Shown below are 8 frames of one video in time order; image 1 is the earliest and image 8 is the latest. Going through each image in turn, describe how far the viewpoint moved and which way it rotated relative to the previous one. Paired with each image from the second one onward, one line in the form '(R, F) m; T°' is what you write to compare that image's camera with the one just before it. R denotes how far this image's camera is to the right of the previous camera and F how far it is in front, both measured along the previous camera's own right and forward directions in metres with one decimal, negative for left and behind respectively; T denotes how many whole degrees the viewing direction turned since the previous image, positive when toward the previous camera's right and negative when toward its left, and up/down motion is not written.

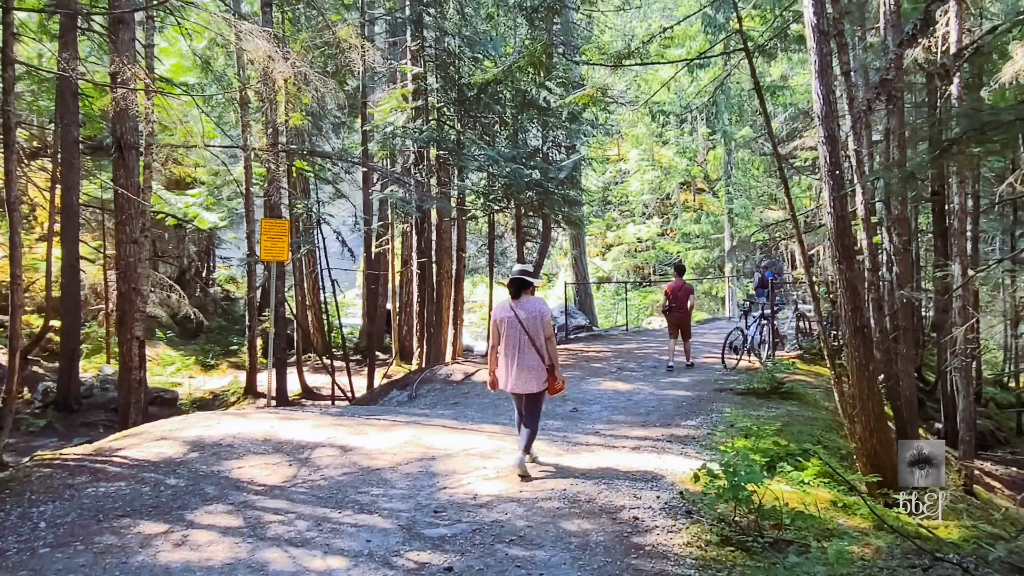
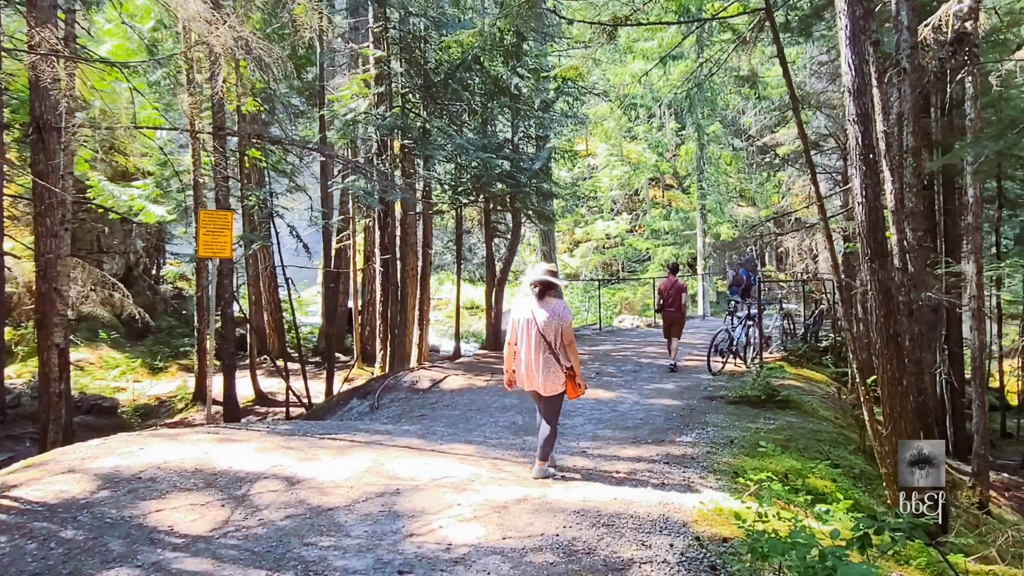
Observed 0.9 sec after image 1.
(-0.1, +0.8) m; +3°
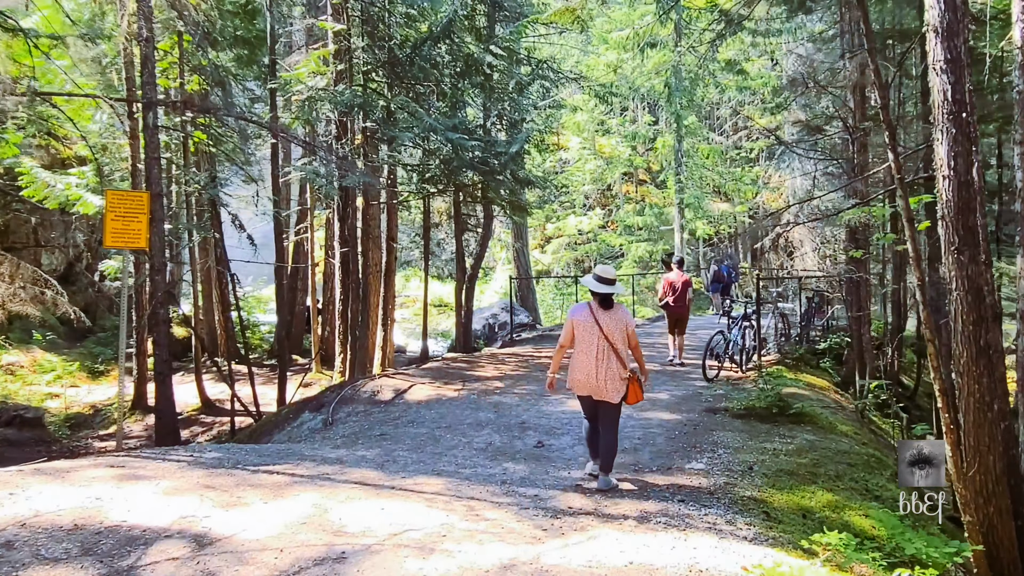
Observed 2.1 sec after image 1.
(-0.1, +1.0) m; +2°
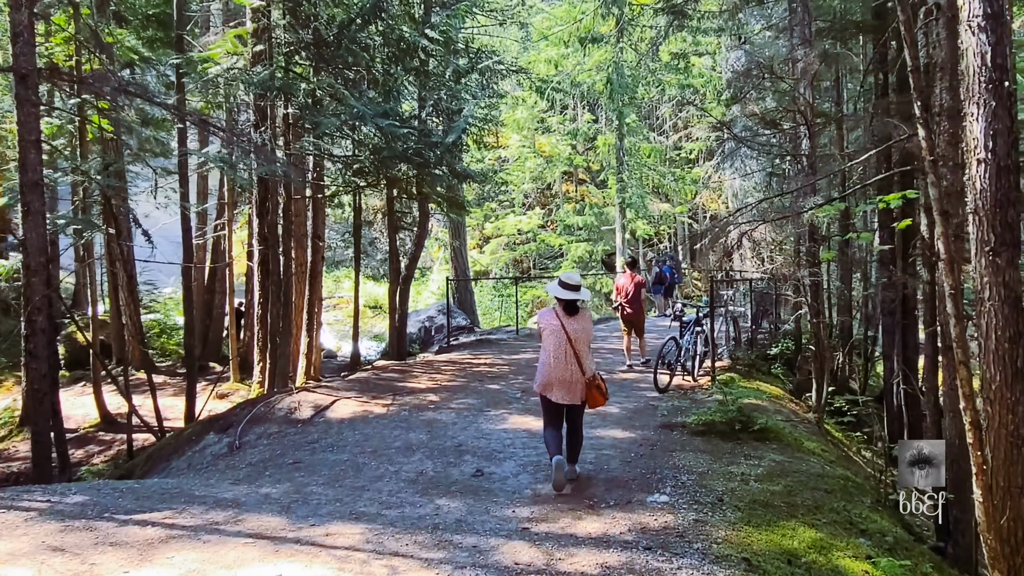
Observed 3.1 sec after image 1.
(0.0, +0.8) m; +5°
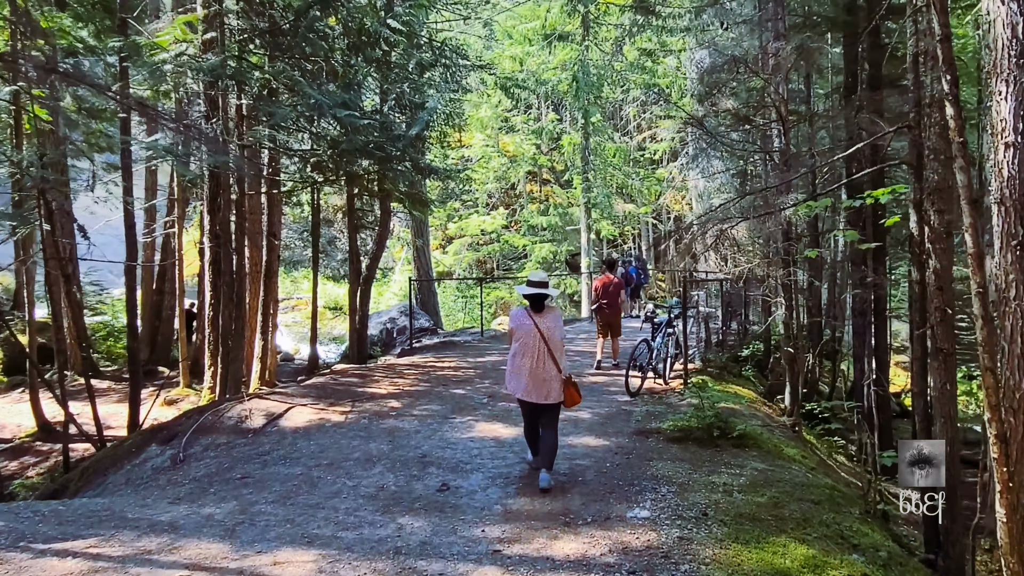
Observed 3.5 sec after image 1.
(0.0, +0.4) m; +3°
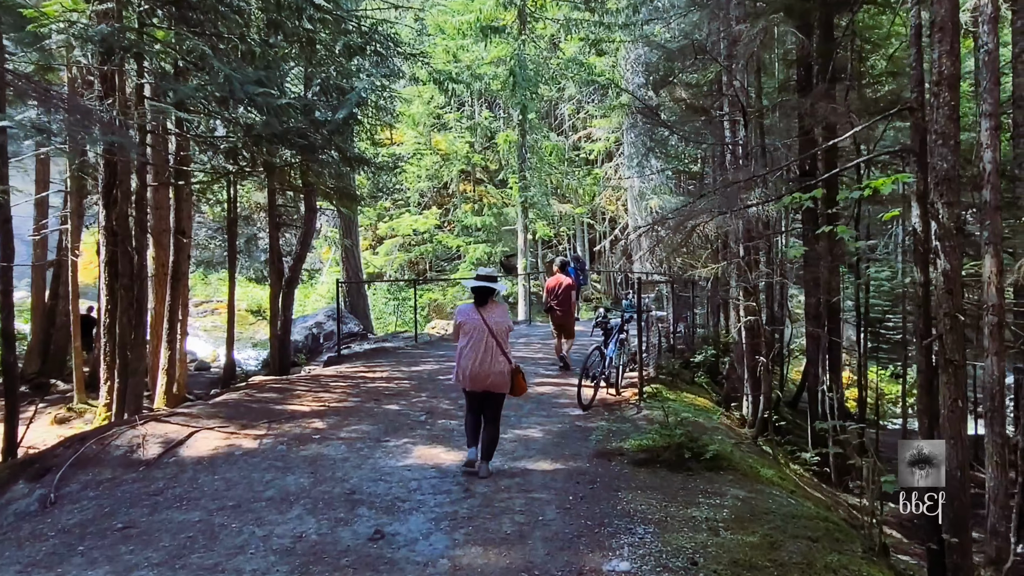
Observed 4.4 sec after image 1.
(-0.1, +0.8) m; +5°
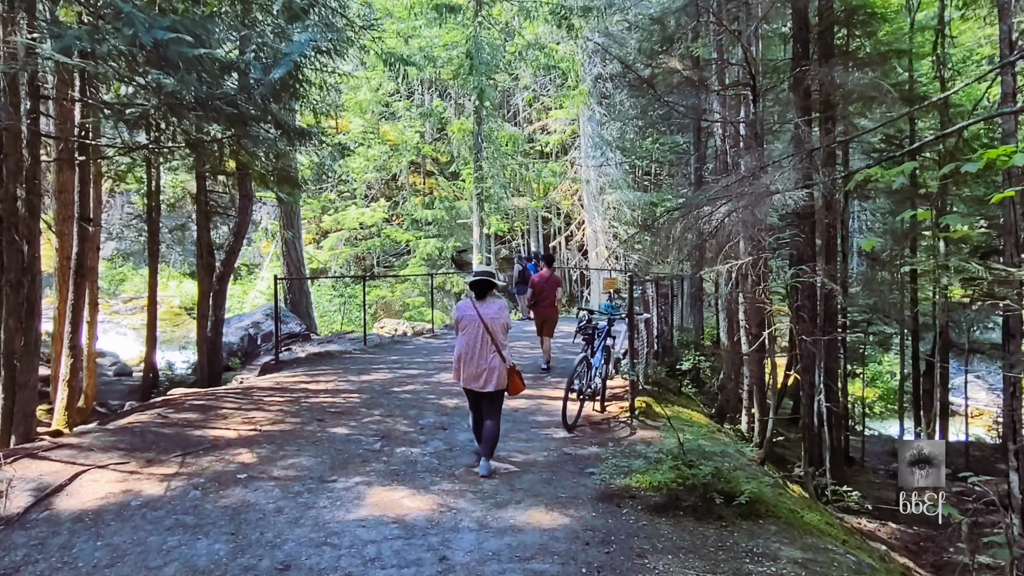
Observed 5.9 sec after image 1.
(-0.2, +1.2) m; +4°
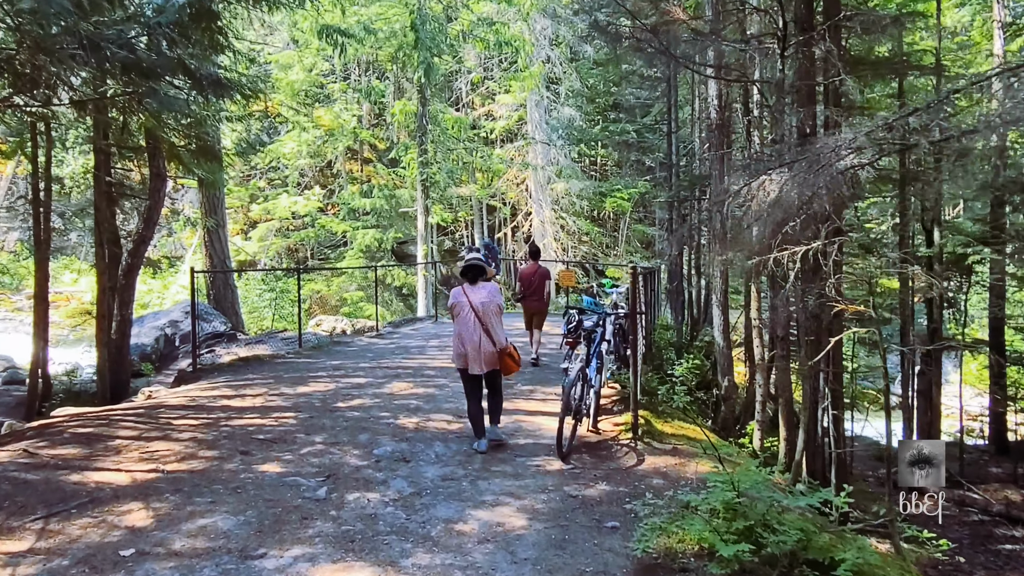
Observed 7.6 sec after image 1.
(-0.3, +1.3) m; +5°
